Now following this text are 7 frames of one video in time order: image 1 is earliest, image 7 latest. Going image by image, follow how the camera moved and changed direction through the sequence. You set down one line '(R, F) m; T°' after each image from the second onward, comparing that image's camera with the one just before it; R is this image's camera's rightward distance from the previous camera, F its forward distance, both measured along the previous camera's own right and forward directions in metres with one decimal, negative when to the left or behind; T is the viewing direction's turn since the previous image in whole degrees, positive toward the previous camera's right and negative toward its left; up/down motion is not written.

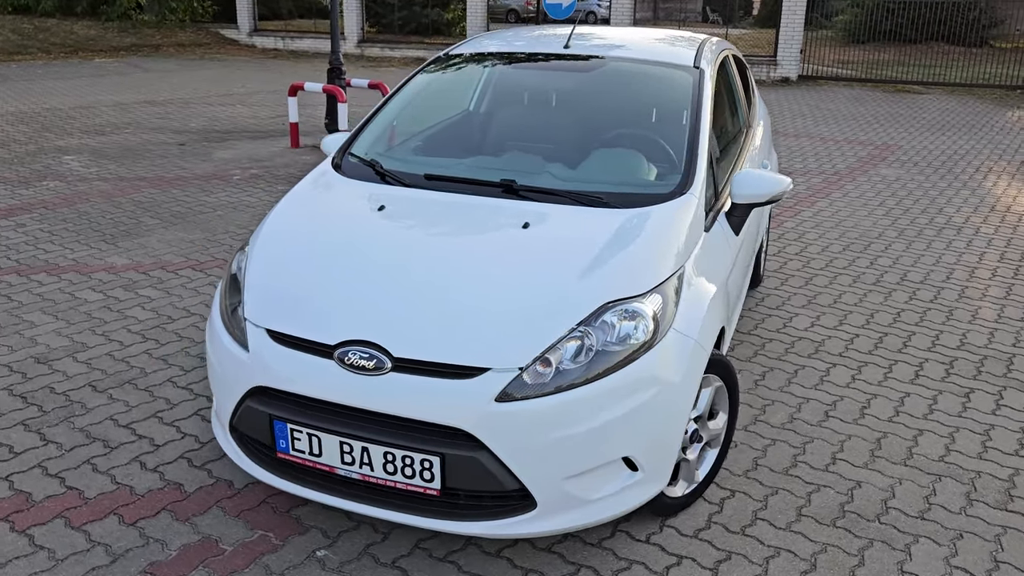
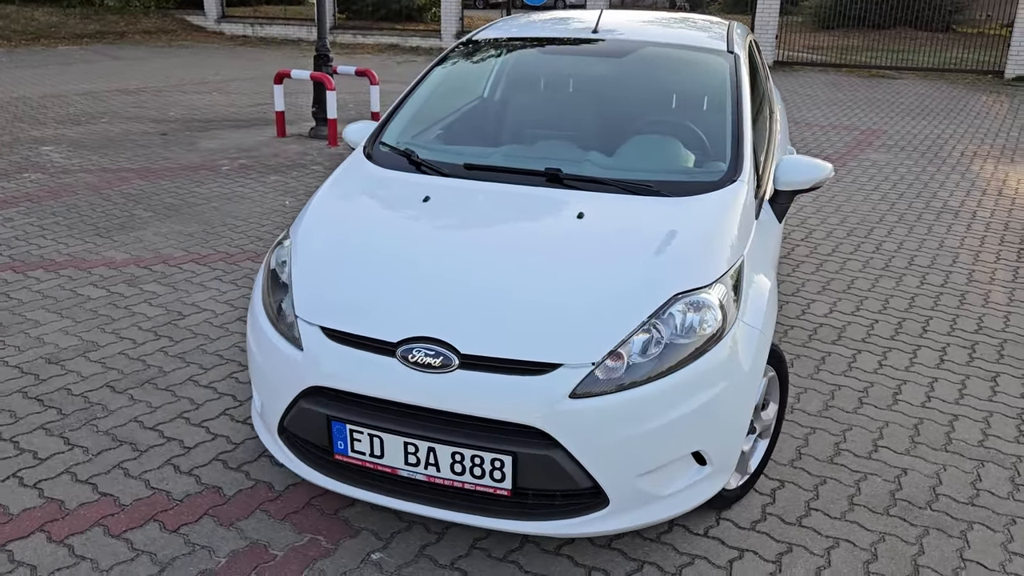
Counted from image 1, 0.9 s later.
(-0.3, +0.1) m; +2°
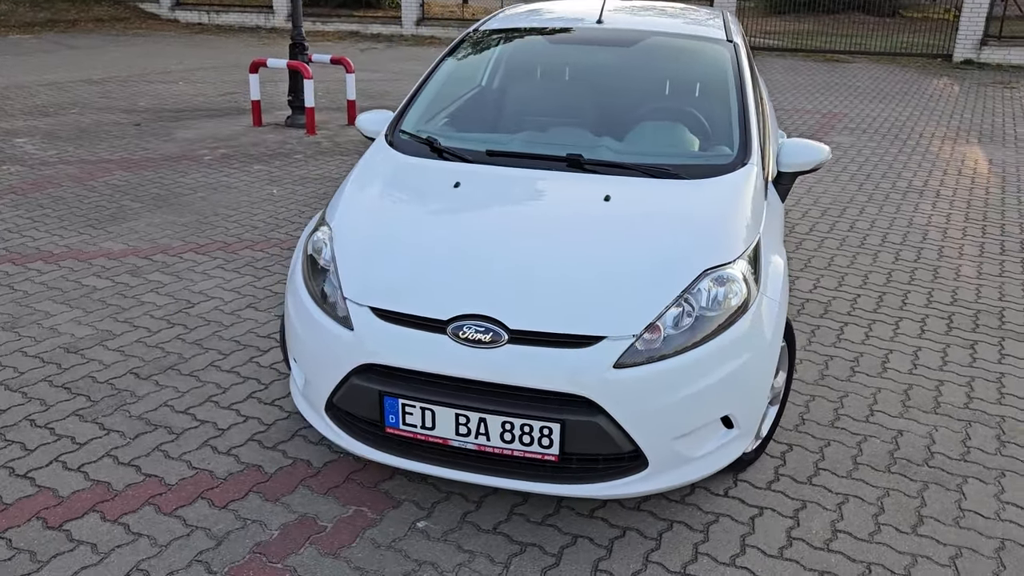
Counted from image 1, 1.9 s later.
(-0.2, -0.1) m; +3°
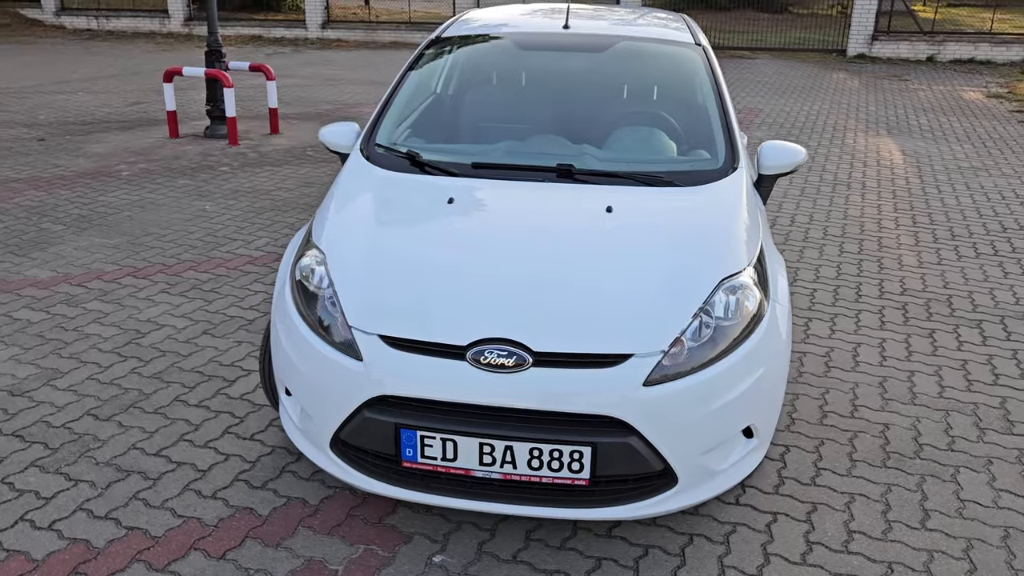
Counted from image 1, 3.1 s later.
(-0.3, +0.1) m; +6°
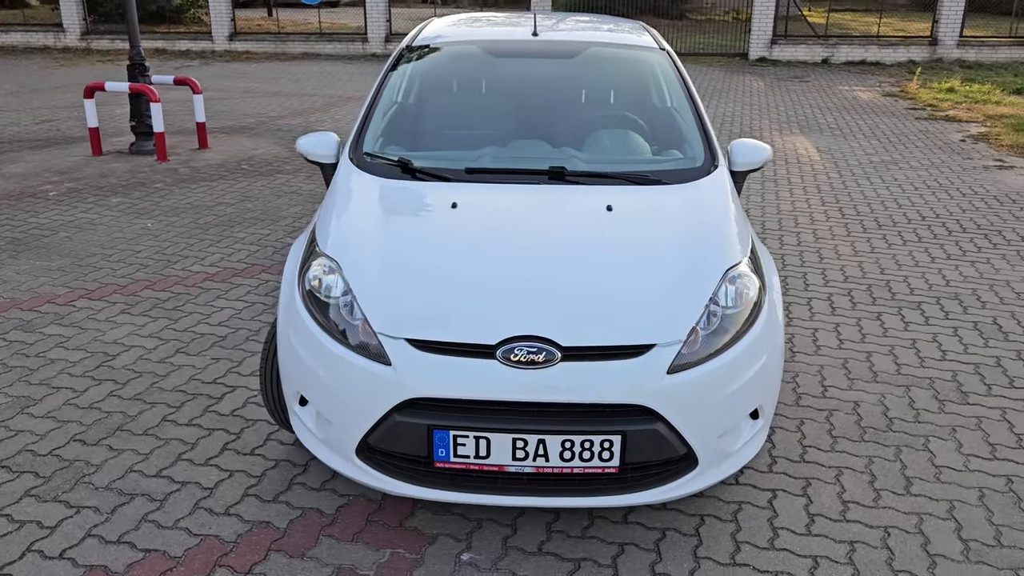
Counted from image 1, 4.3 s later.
(-0.3, -0.1) m; +6°
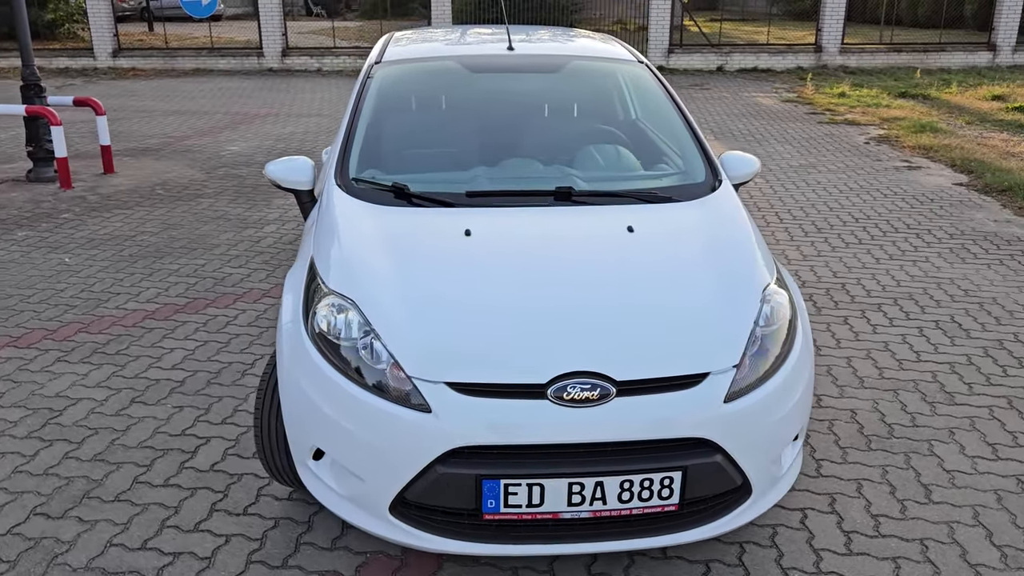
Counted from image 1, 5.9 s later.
(-0.4, +0.2) m; +7°
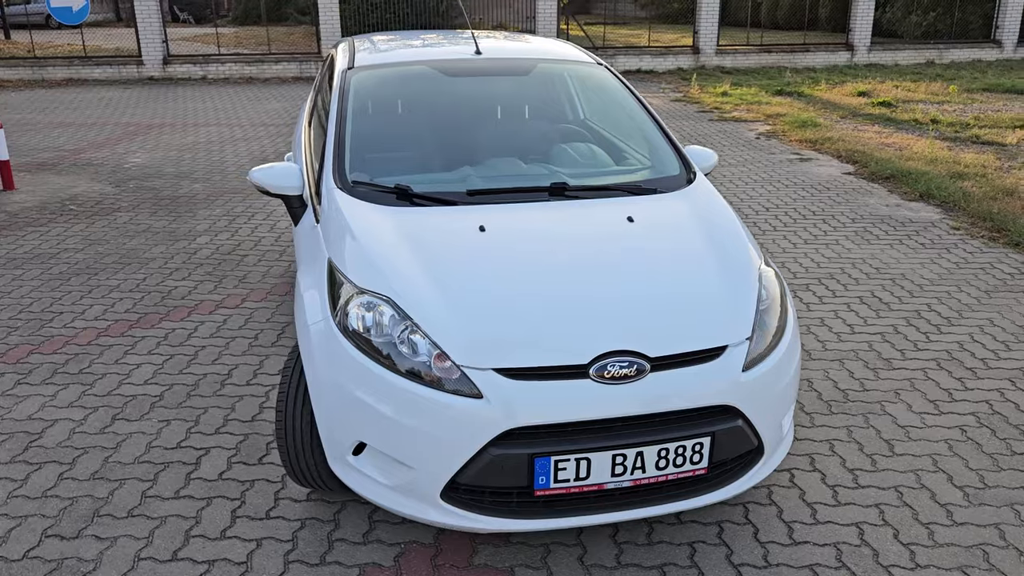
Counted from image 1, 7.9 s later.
(-0.4, -0.1) m; +8°
